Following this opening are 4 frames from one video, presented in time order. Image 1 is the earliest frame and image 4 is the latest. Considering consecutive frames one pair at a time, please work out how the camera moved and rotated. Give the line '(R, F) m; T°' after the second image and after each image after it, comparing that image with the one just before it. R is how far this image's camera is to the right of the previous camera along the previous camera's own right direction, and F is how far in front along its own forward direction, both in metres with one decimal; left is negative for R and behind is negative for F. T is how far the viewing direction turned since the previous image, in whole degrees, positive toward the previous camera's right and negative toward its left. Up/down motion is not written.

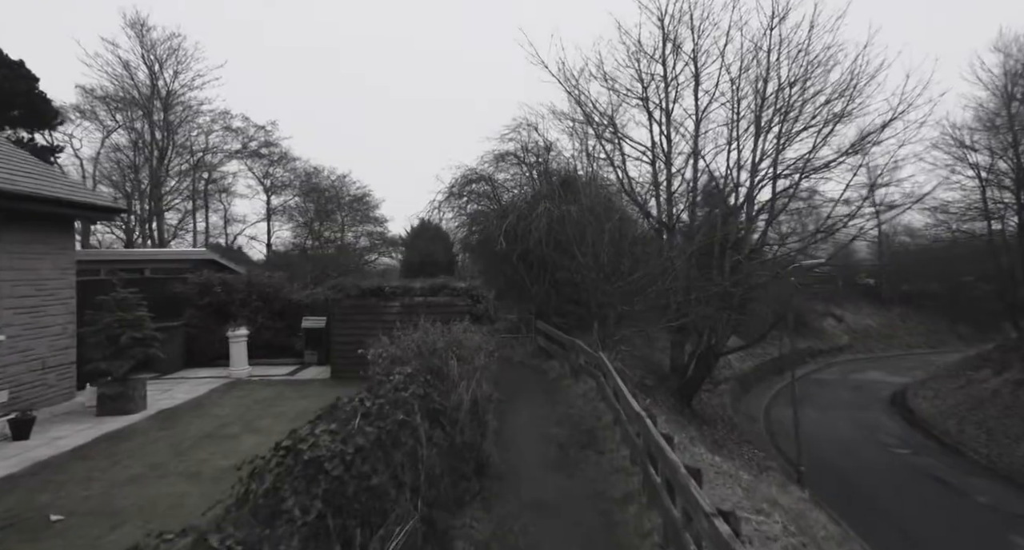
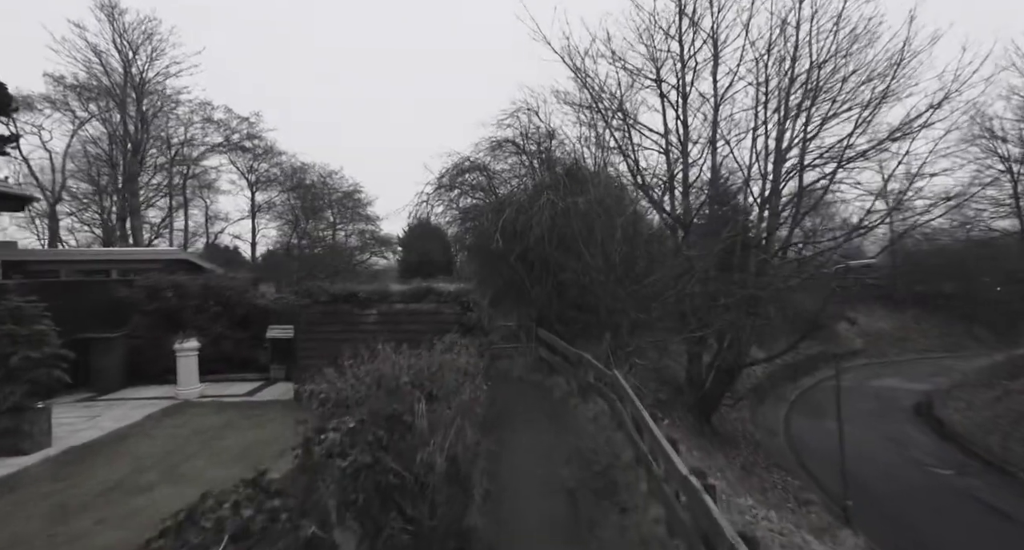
(0.0, +1.5) m; 0°
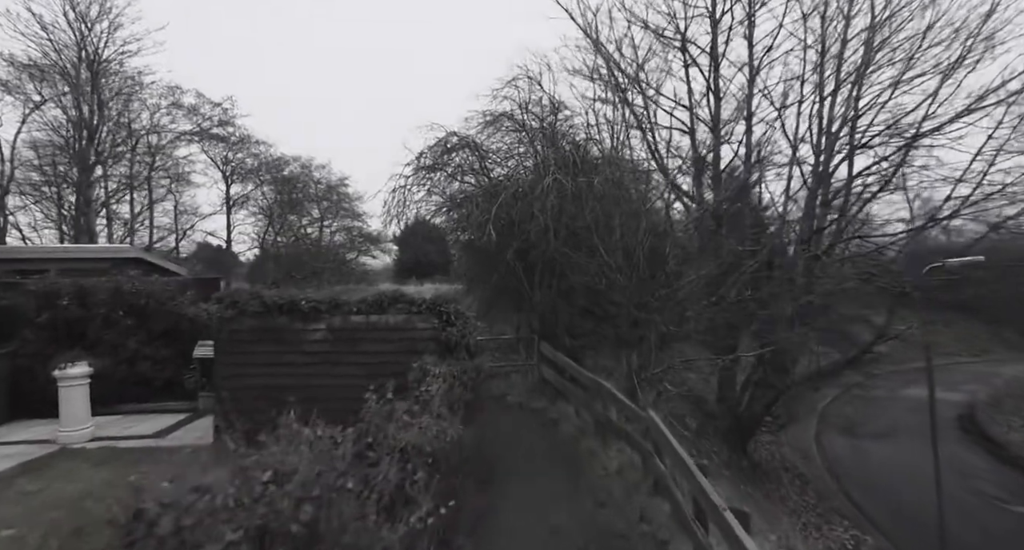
(+0.1, +2.1) m; 0°
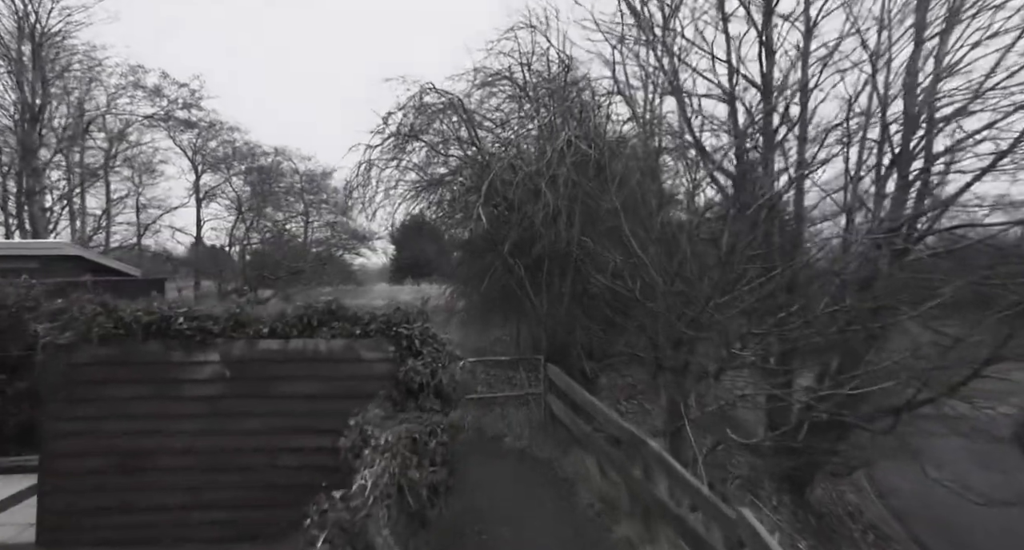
(0.0, +2.3) m; 0°
